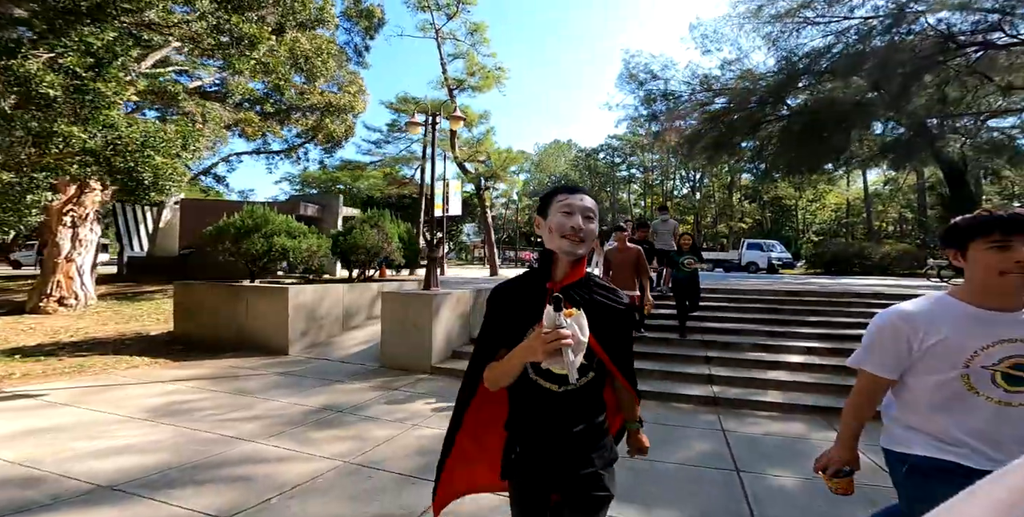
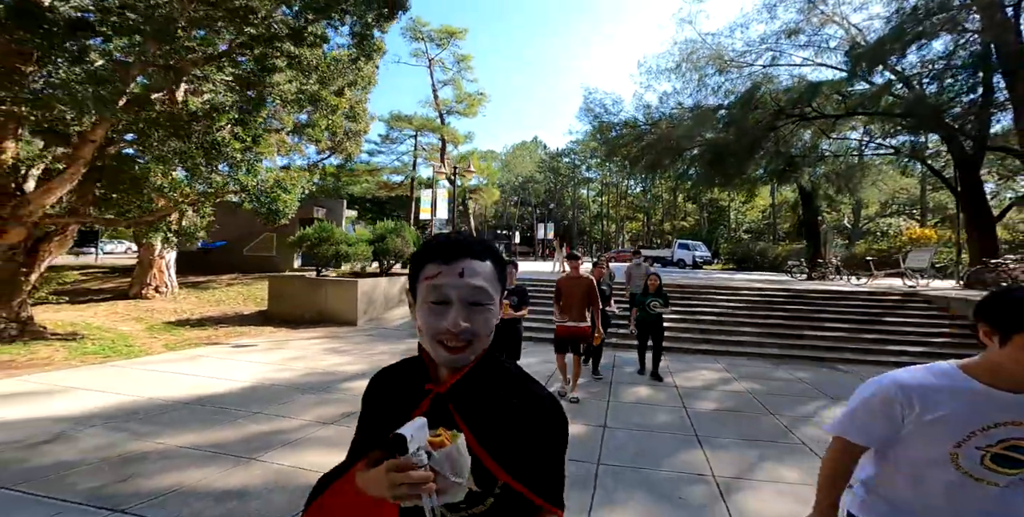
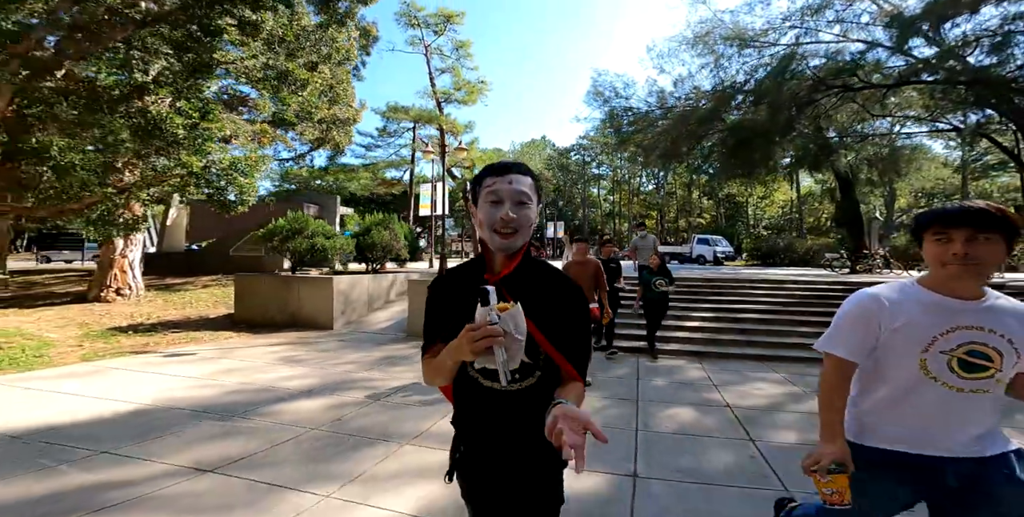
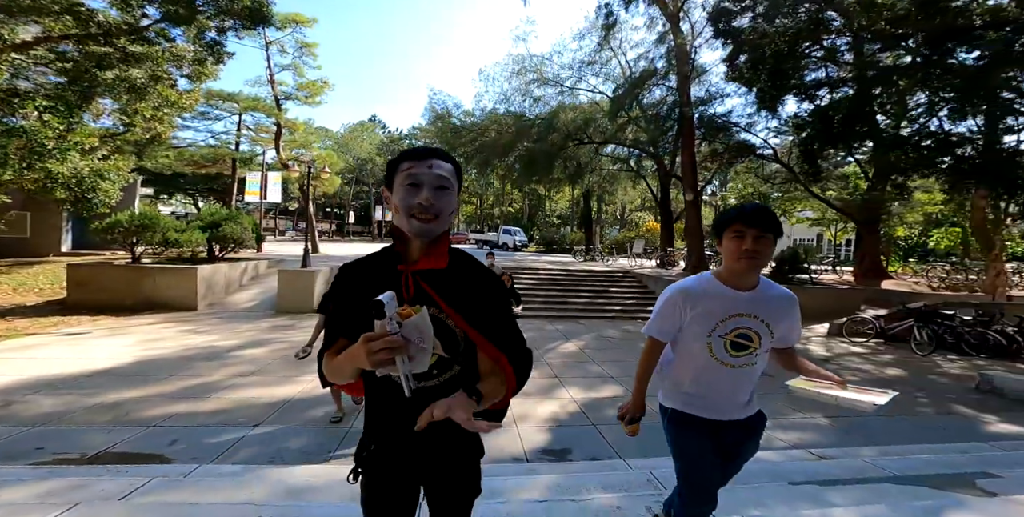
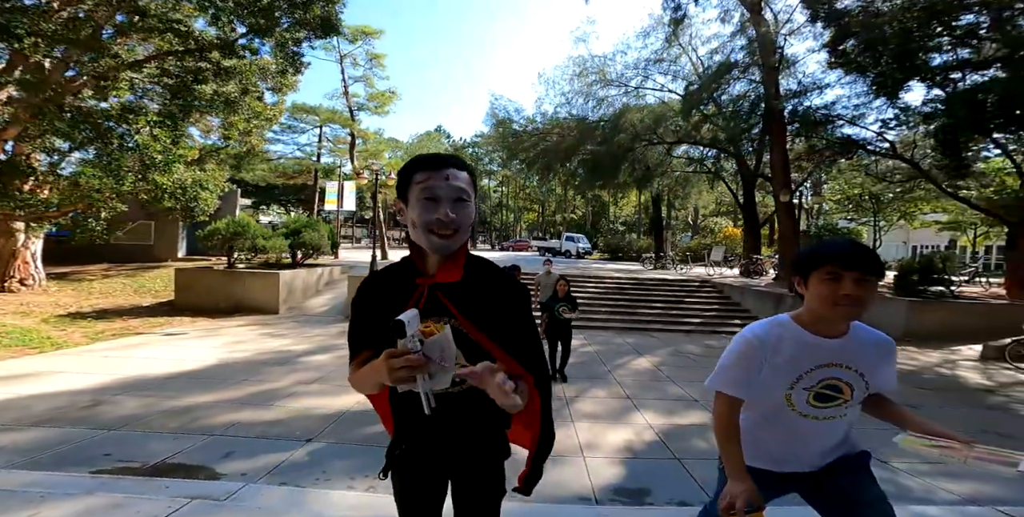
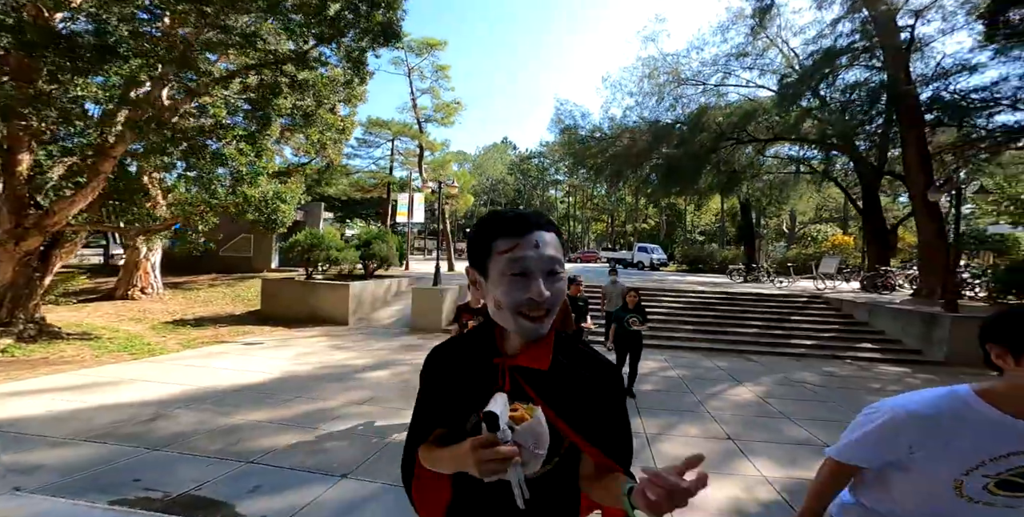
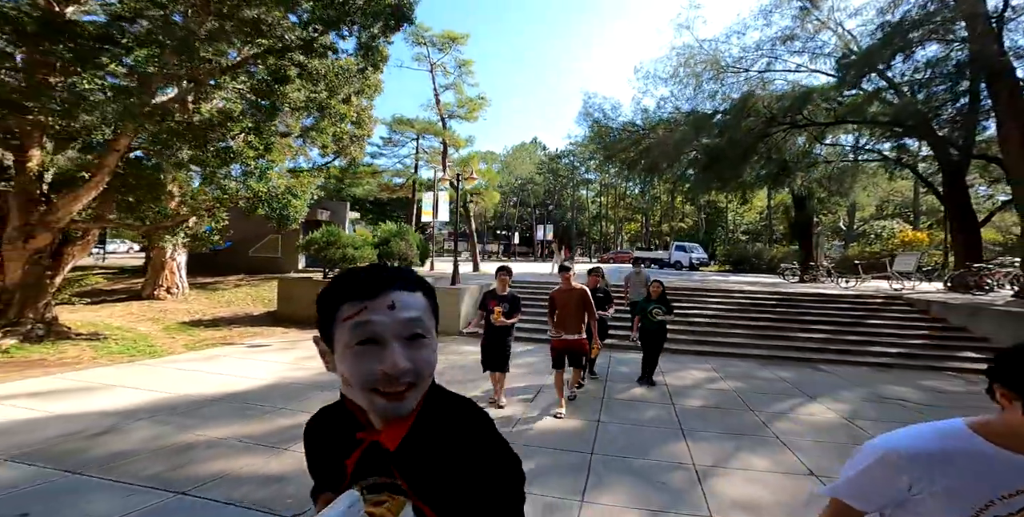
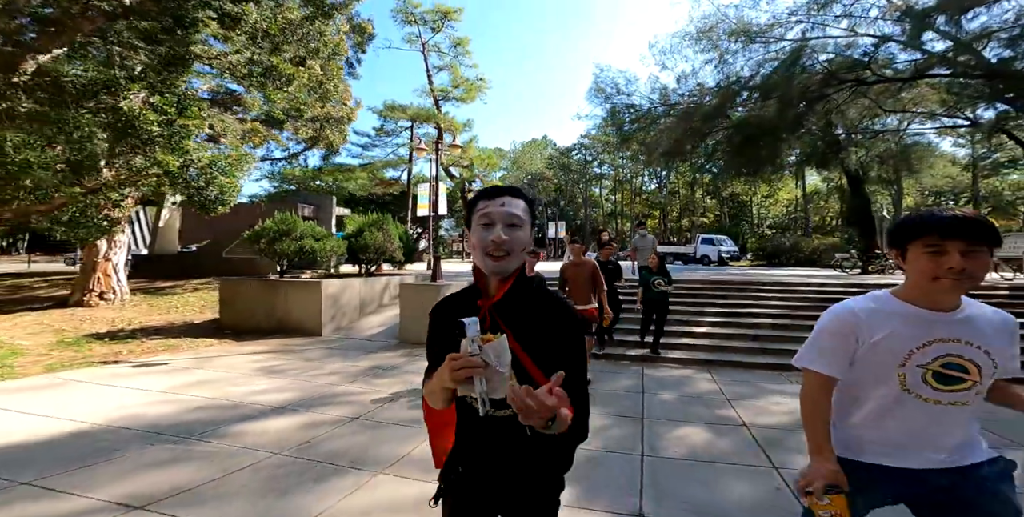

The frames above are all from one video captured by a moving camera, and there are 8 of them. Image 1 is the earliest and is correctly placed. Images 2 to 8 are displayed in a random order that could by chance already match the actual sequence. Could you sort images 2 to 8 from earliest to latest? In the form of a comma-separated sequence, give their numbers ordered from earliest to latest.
8, 3, 2, 7, 6, 5, 4
